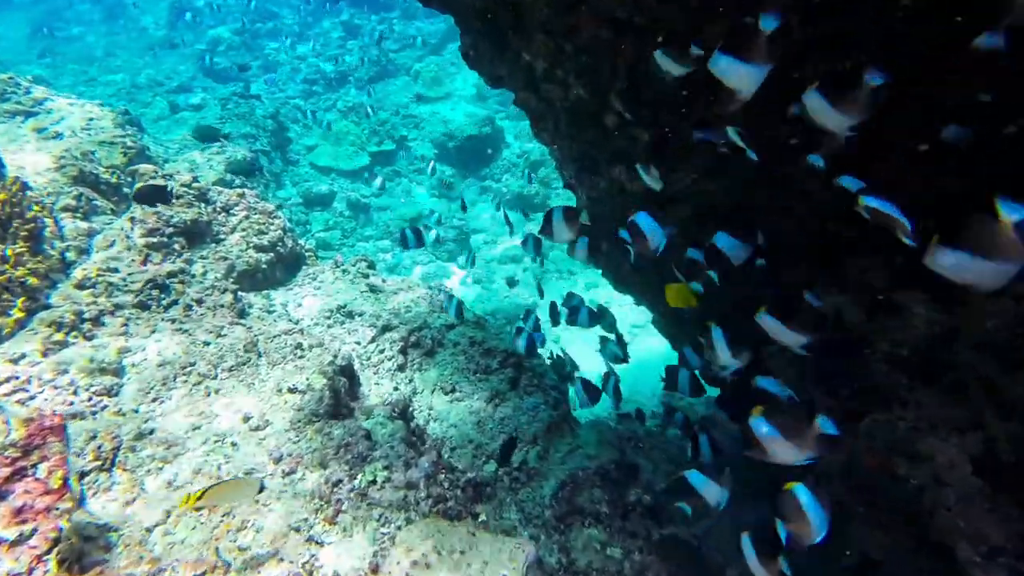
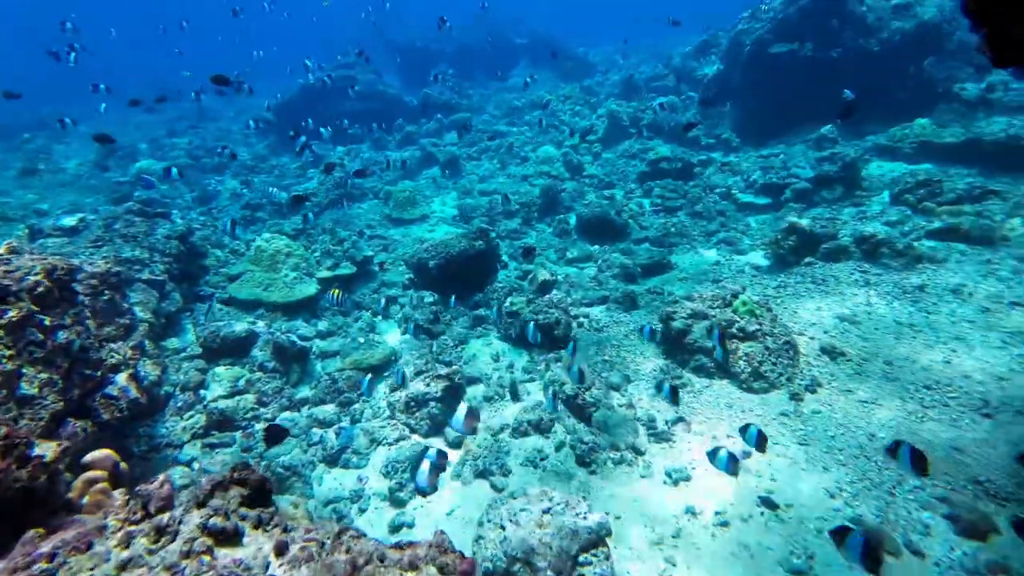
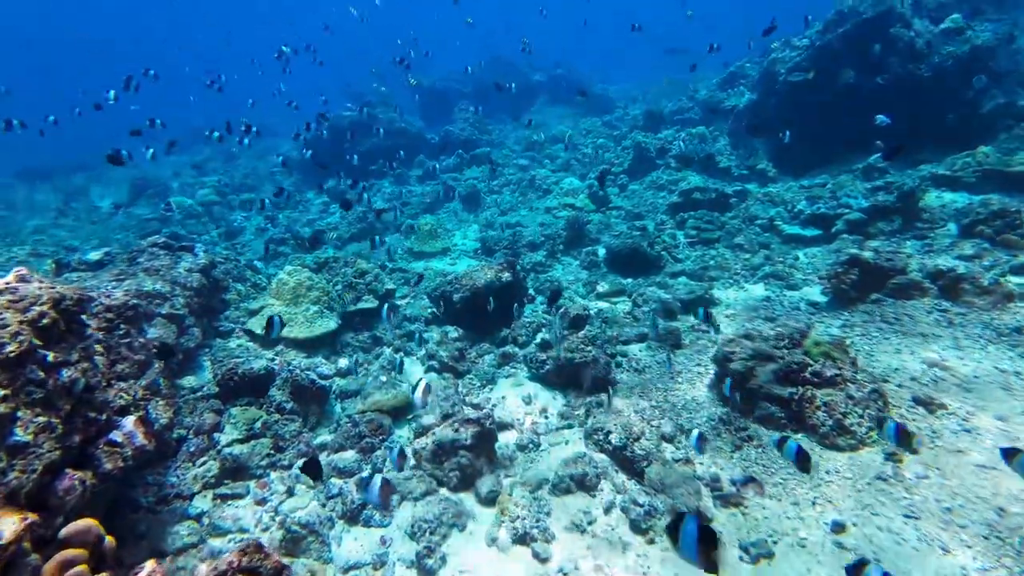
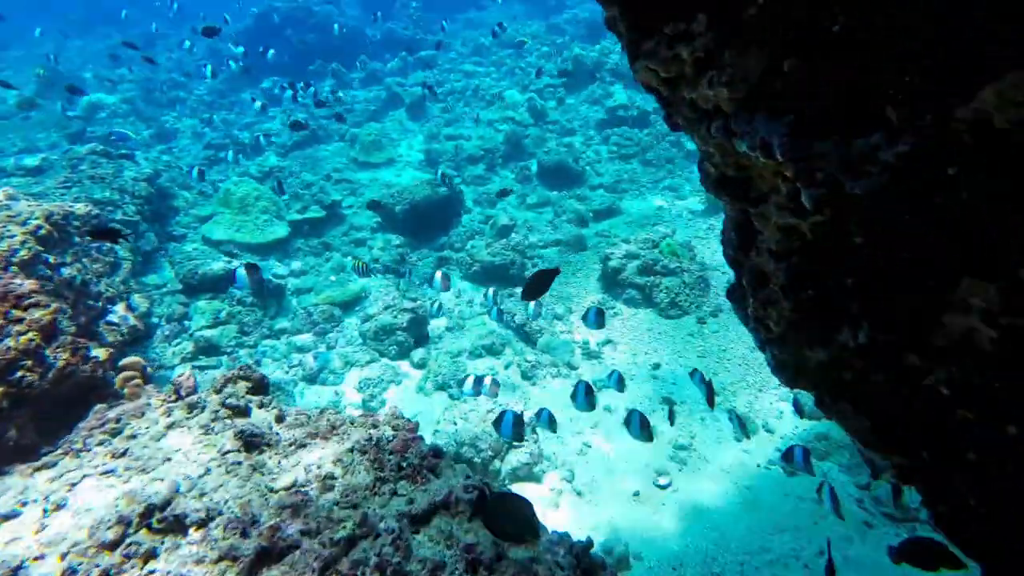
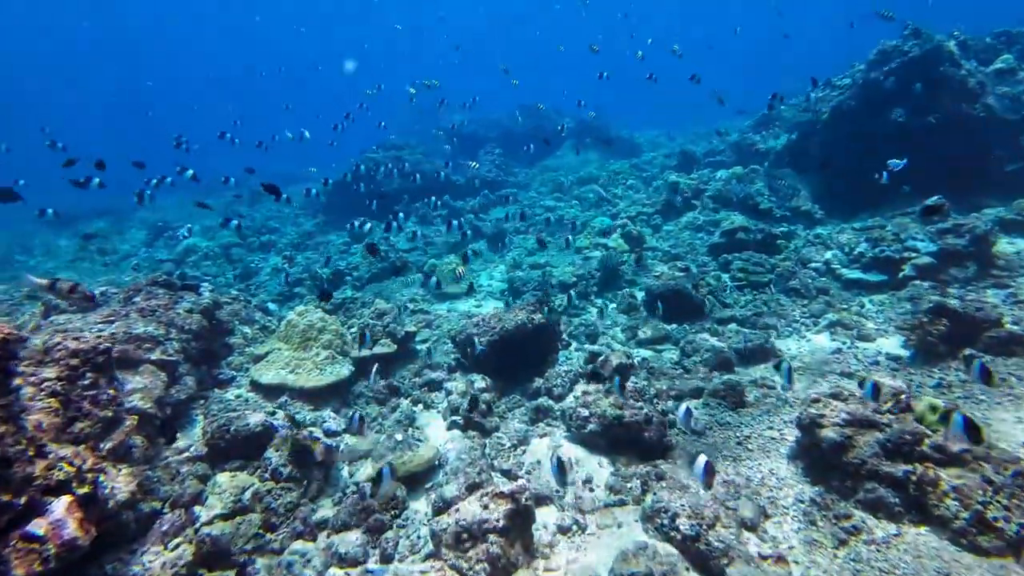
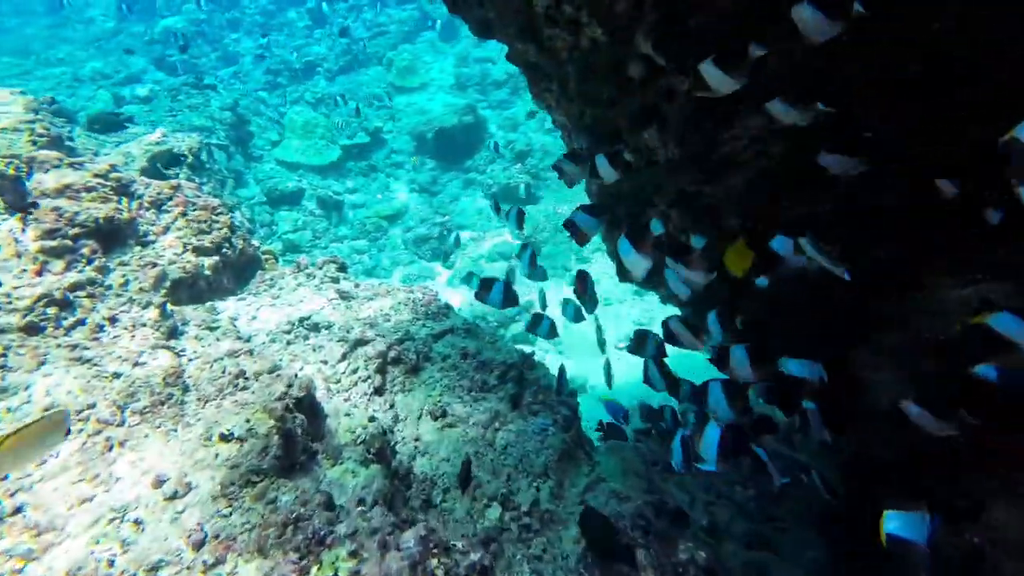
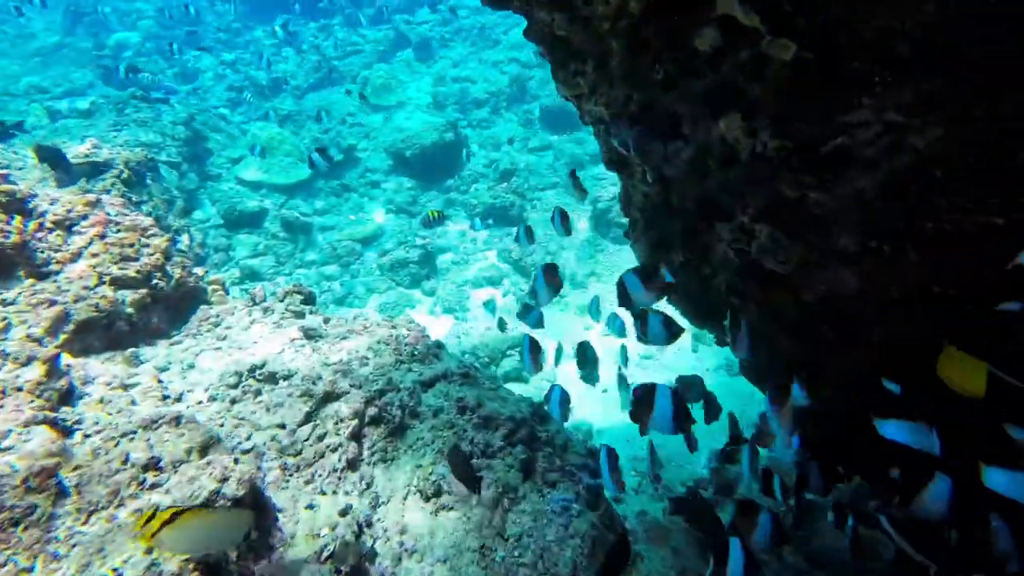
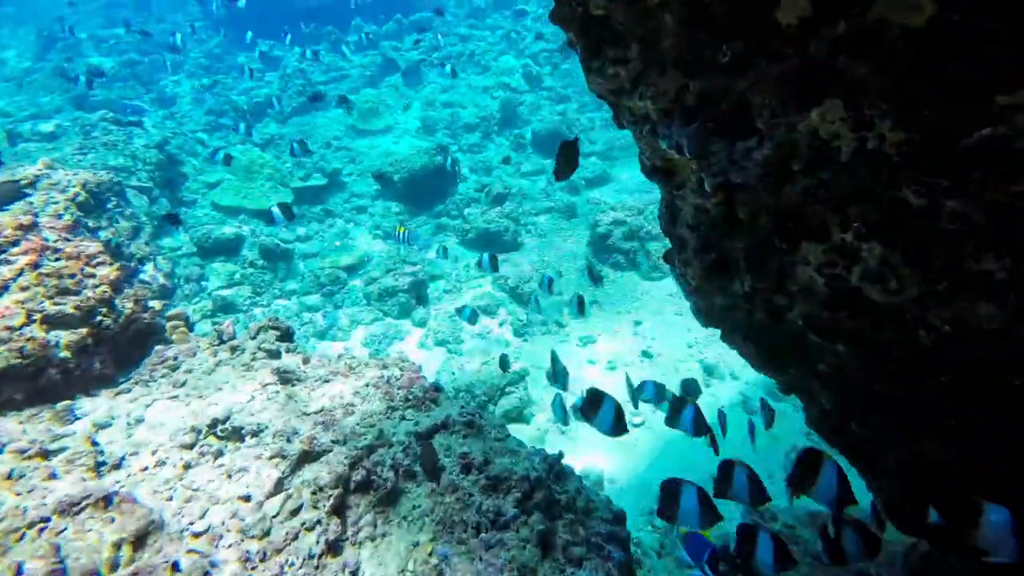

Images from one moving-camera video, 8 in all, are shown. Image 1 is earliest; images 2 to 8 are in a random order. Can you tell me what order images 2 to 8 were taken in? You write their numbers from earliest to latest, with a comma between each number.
6, 7, 8, 4, 2, 3, 5
